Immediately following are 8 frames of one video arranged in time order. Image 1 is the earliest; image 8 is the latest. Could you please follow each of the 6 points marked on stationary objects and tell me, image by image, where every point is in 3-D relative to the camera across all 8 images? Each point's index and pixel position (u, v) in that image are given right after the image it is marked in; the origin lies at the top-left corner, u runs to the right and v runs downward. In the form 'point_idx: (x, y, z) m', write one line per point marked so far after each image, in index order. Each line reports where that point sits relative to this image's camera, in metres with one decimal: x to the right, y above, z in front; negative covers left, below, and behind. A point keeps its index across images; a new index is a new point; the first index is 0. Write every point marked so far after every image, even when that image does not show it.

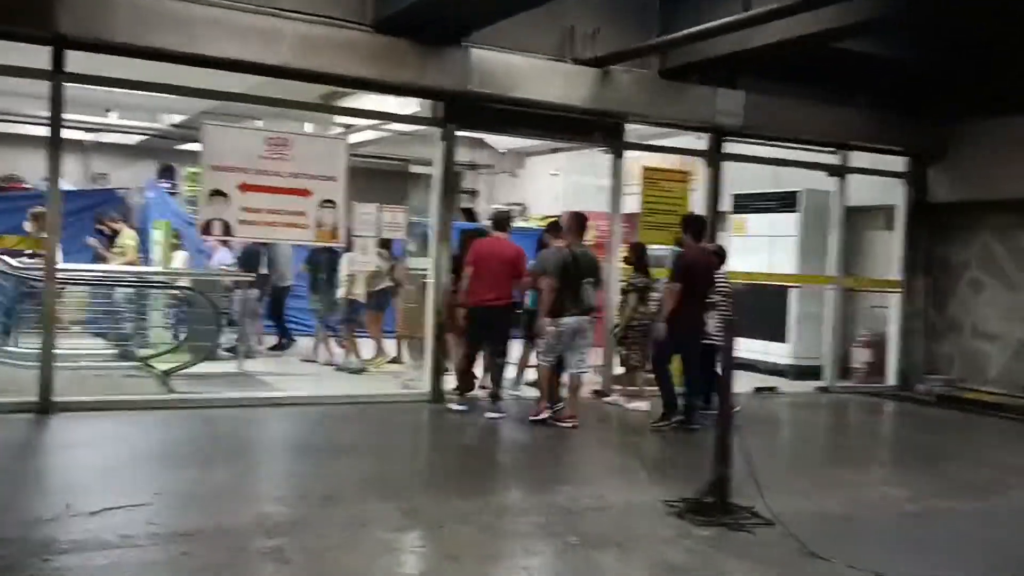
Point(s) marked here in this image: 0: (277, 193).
0: (-1.7, +0.7, +6.9) m
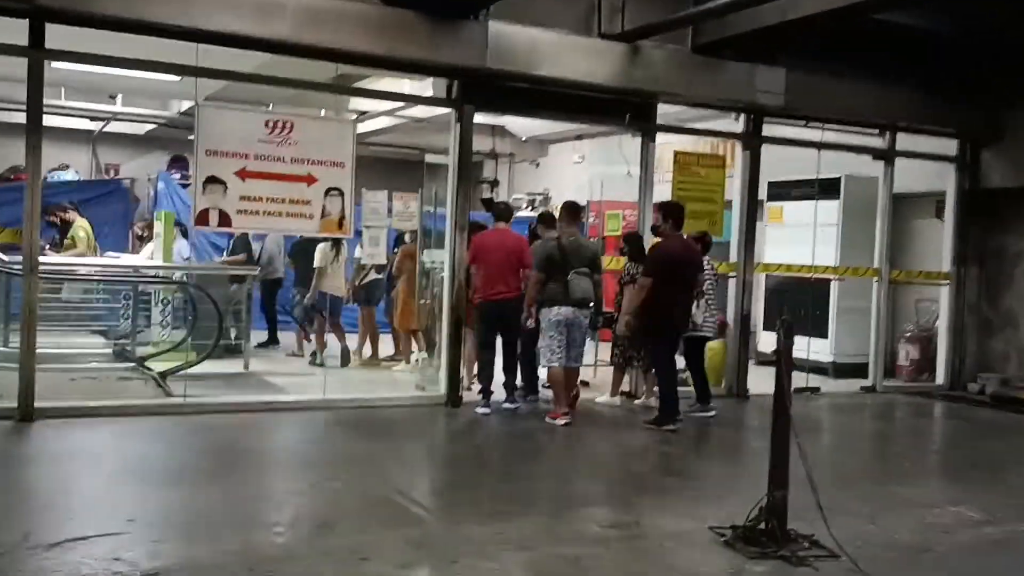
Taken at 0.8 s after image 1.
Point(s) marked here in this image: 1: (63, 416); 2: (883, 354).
0: (-1.5, +0.7, +6.4) m
1: (-2.7, -0.8, +5.9) m
2: (+3.4, -0.6, +9.0) m
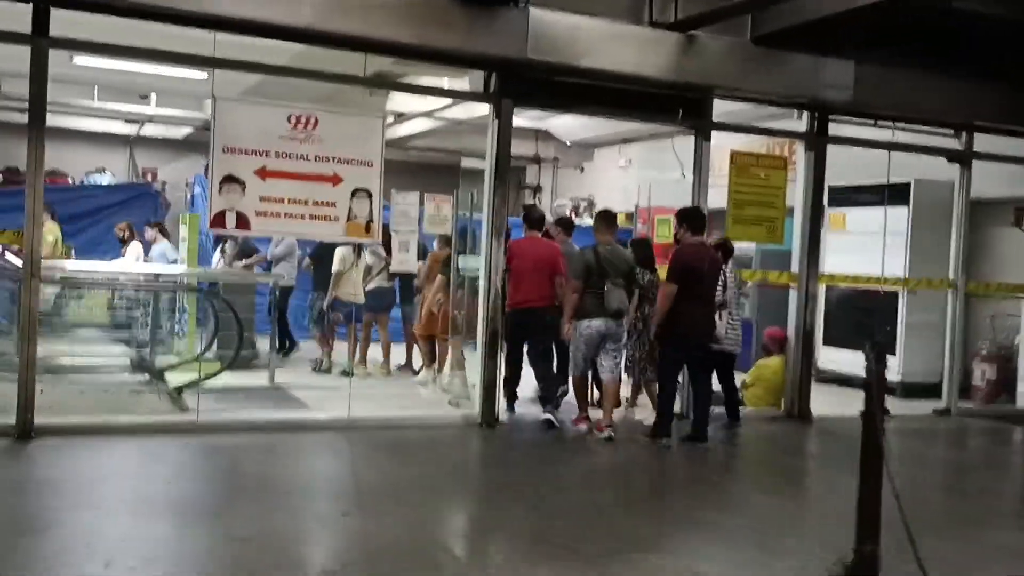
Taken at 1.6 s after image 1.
0: (-1.3, +0.7, +5.9) m
1: (-2.5, -0.8, +5.4) m
2: (+3.8, -0.7, +8.3) m
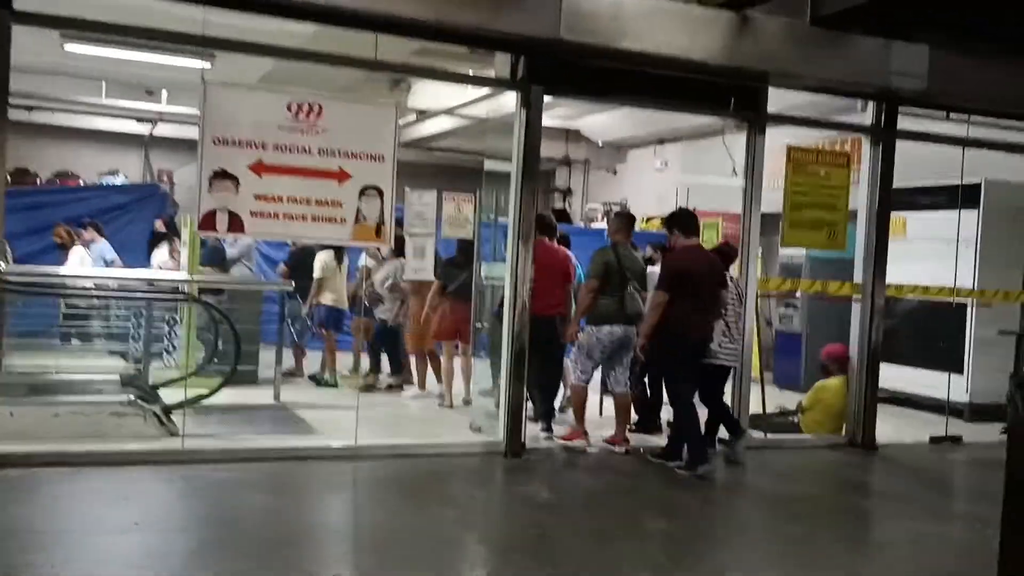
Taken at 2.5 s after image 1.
0: (-1.1, +0.6, +5.2) m
1: (-2.3, -0.9, +4.8) m
2: (+4.0, -0.8, +7.4) m
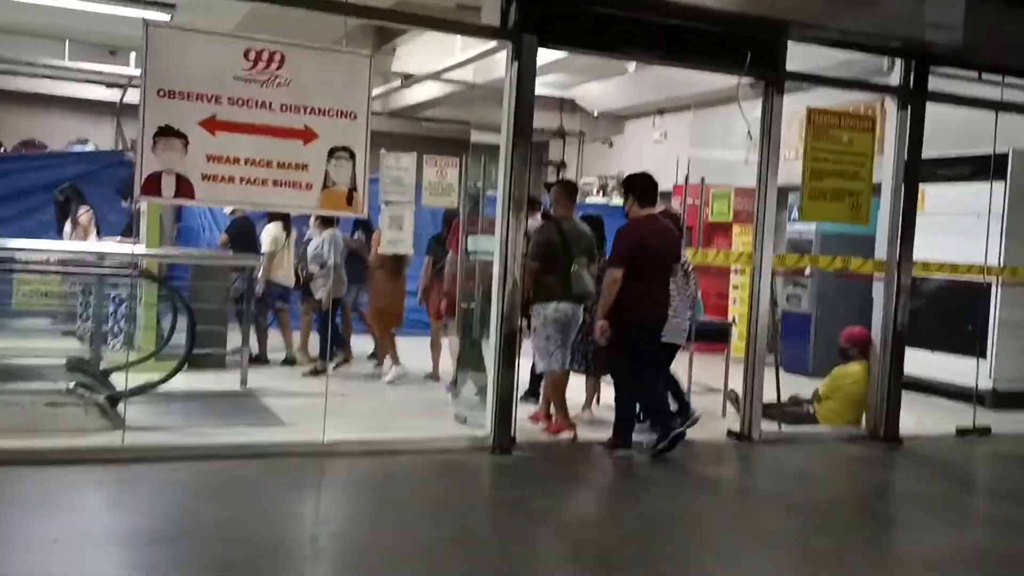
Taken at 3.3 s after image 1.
0: (-1.2, +0.7, +4.6) m
1: (-2.4, -0.8, +4.2) m
2: (+3.9, -0.7, +6.9) m
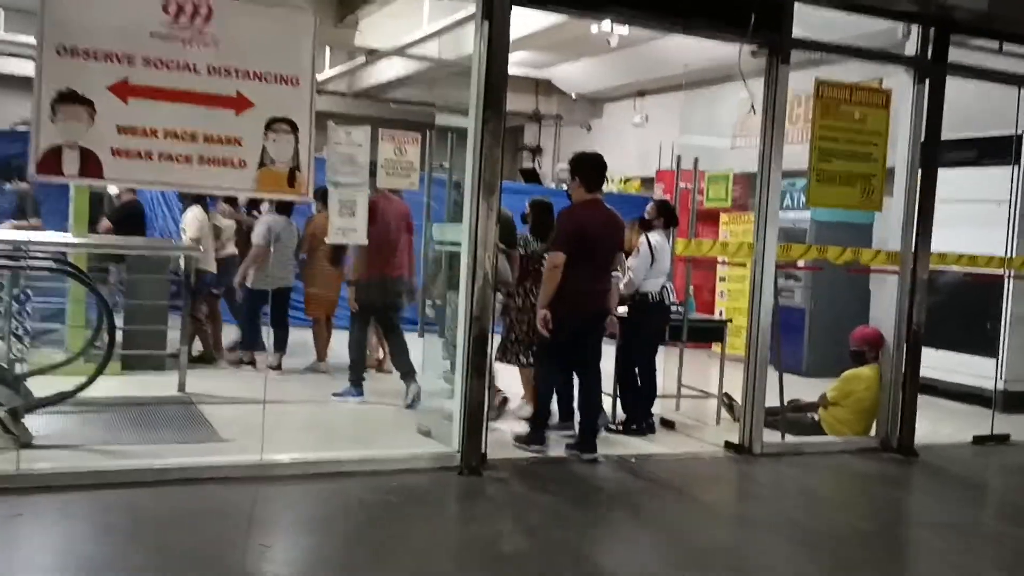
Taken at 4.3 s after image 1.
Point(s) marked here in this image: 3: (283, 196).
0: (-1.3, +0.7, +3.9) m
1: (-2.5, -0.7, +3.4) m
2: (+3.7, -0.6, +6.3) m
3: (-1.0, +0.4, +4.1) m
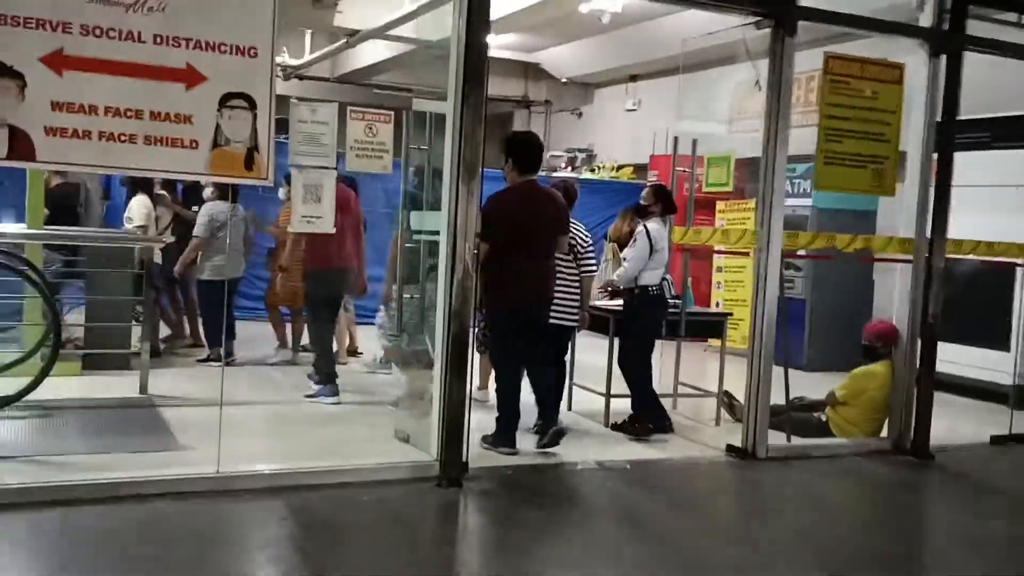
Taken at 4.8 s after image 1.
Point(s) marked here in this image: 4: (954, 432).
0: (-1.3, +0.8, +3.5) m
1: (-2.6, -0.7, +3.0) m
2: (+3.6, -0.6, +5.9) m
3: (-1.0, +0.4, +3.7) m
4: (+2.5, -0.8, +5.5) m
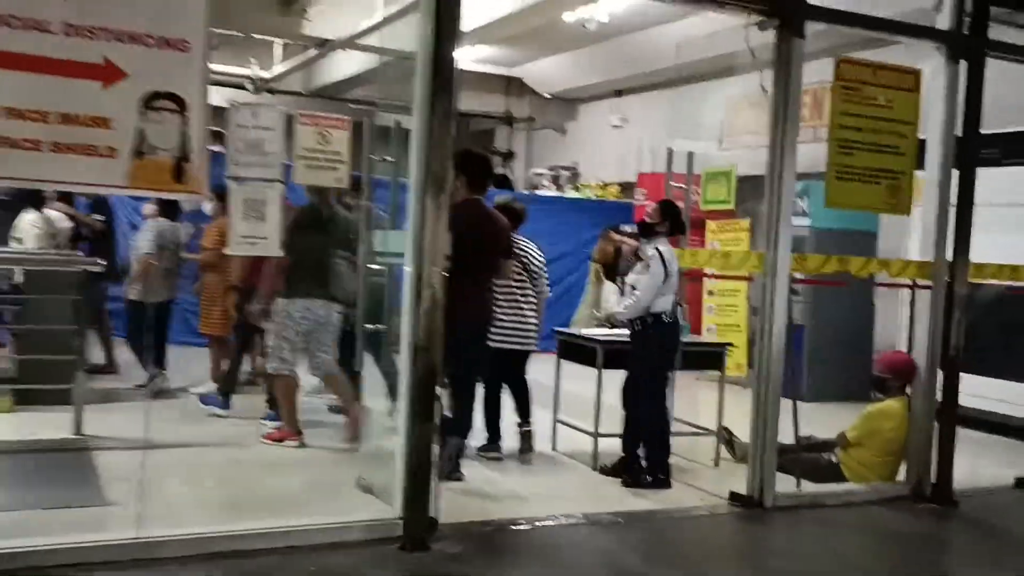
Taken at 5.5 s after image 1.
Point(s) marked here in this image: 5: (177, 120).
0: (-1.4, +0.7, +2.9) m
1: (-2.6, -0.8, +2.5) m
2: (+3.5, -0.7, +5.5) m
3: (-1.1, +0.3, +3.2) m
4: (+2.4, -1.0, +5.0) m
5: (-1.1, +0.5, +3.1) m
